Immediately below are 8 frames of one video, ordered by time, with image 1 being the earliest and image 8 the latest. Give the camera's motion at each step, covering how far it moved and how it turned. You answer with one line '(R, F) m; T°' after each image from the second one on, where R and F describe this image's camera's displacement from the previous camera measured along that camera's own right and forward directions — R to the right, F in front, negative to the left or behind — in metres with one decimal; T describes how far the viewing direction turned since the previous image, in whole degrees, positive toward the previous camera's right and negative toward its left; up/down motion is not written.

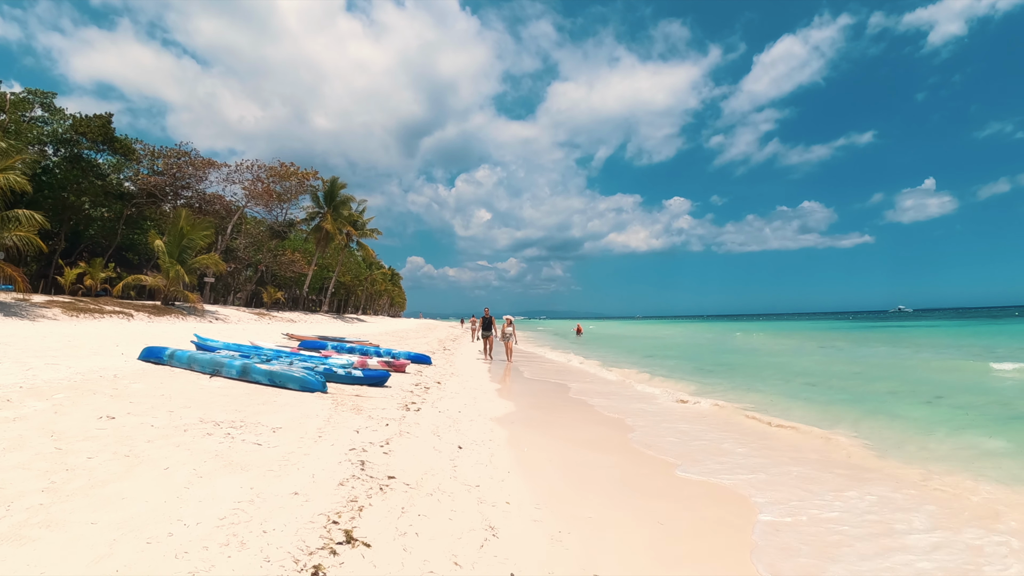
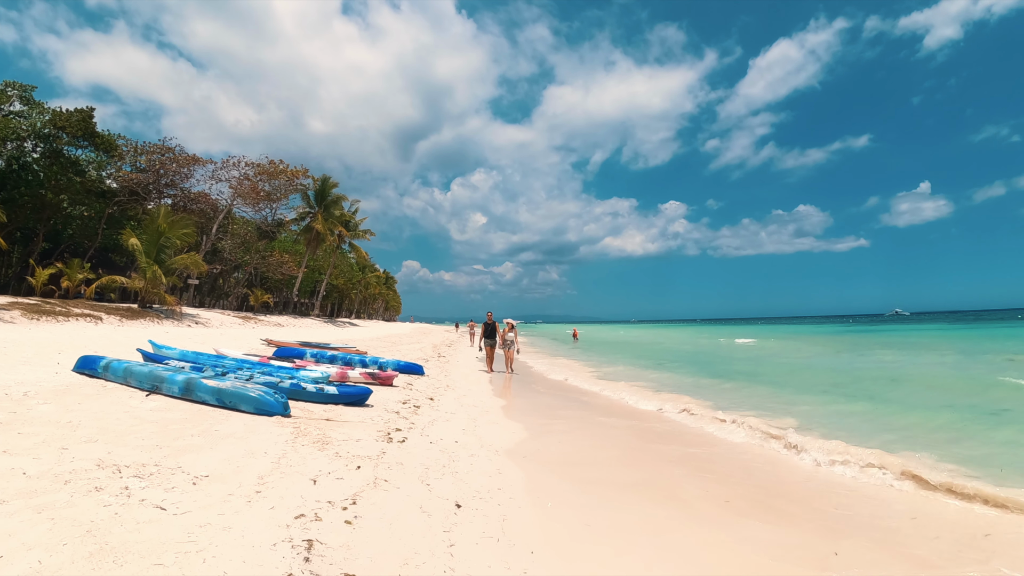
(-0.2, +1.8) m; +1°
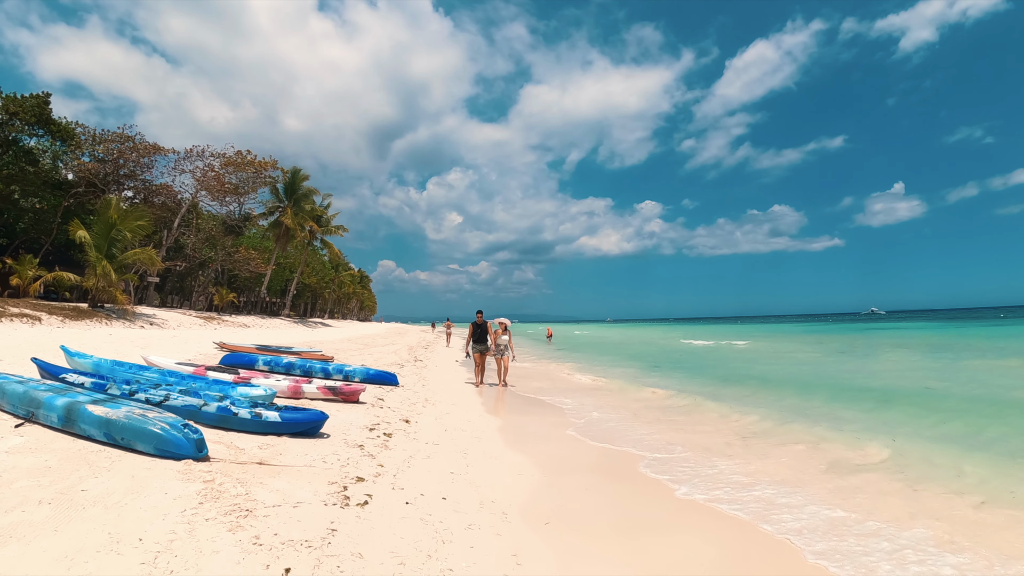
(-0.3, +1.8) m; +3°
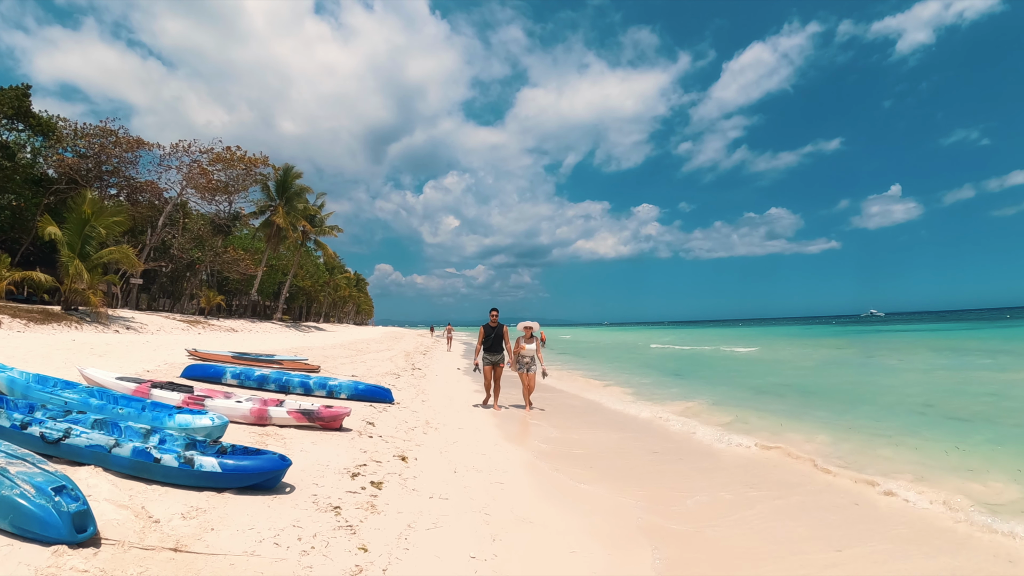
(-0.4, +1.8) m; 0°
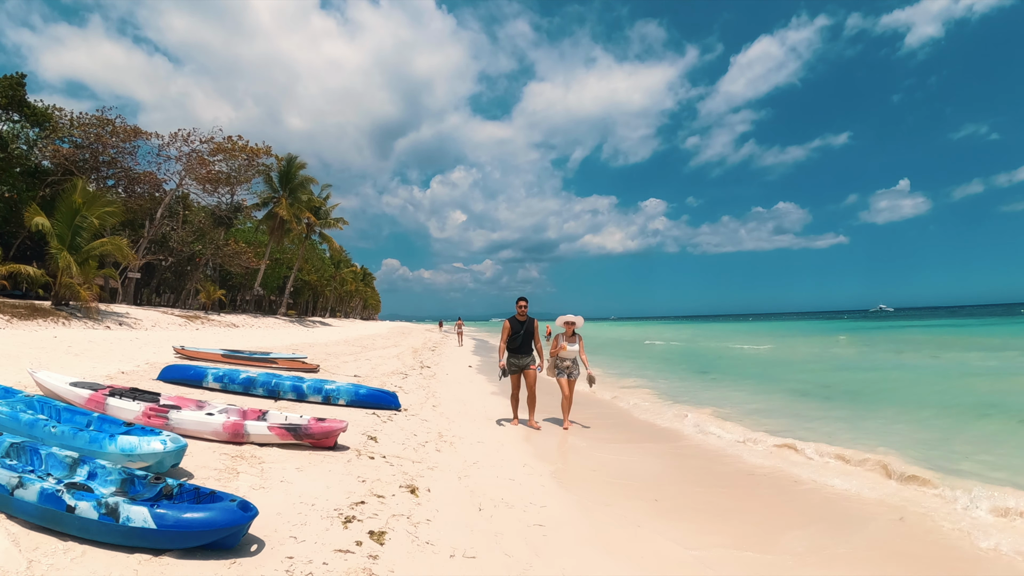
(-0.3, +1.3) m; -1°
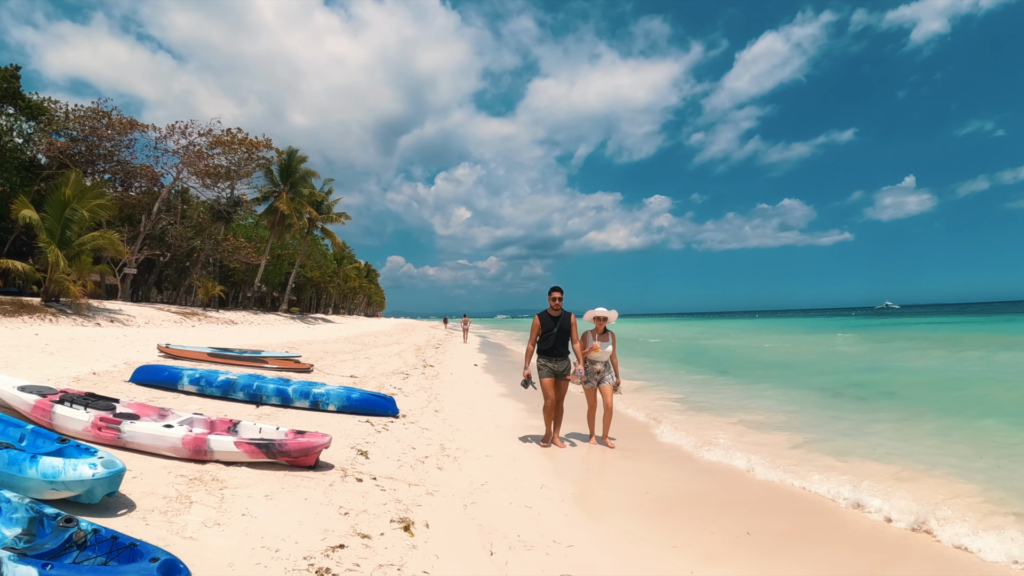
(-0.1, +0.9) m; -1°
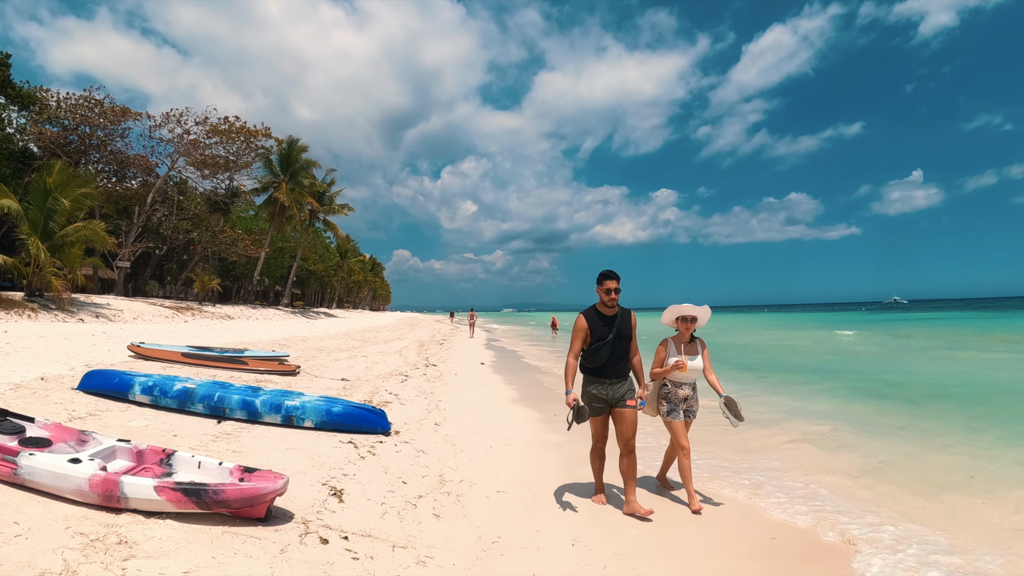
(-0.1, +1.2) m; -1°
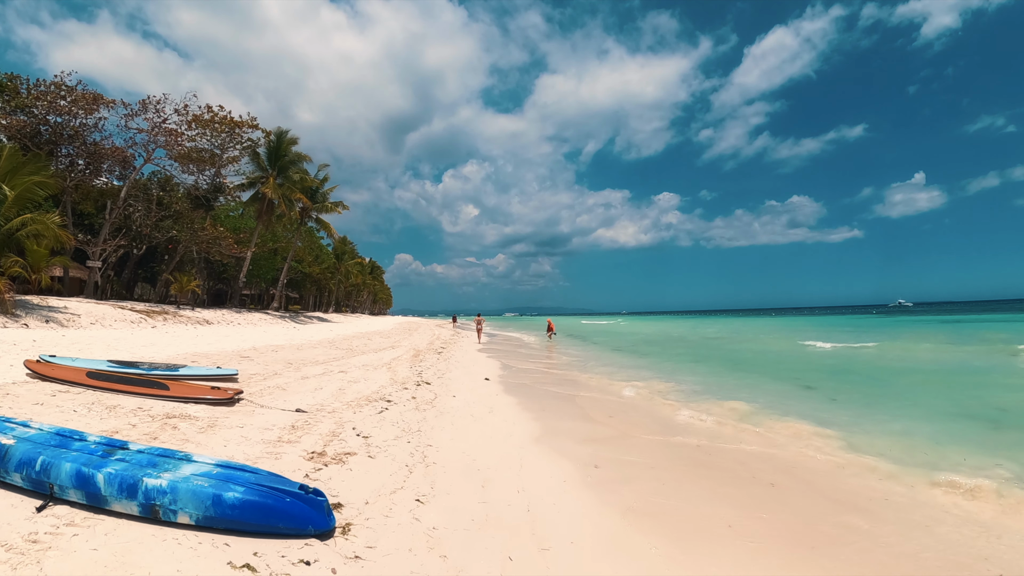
(-0.2, +2.3) m; 0°
